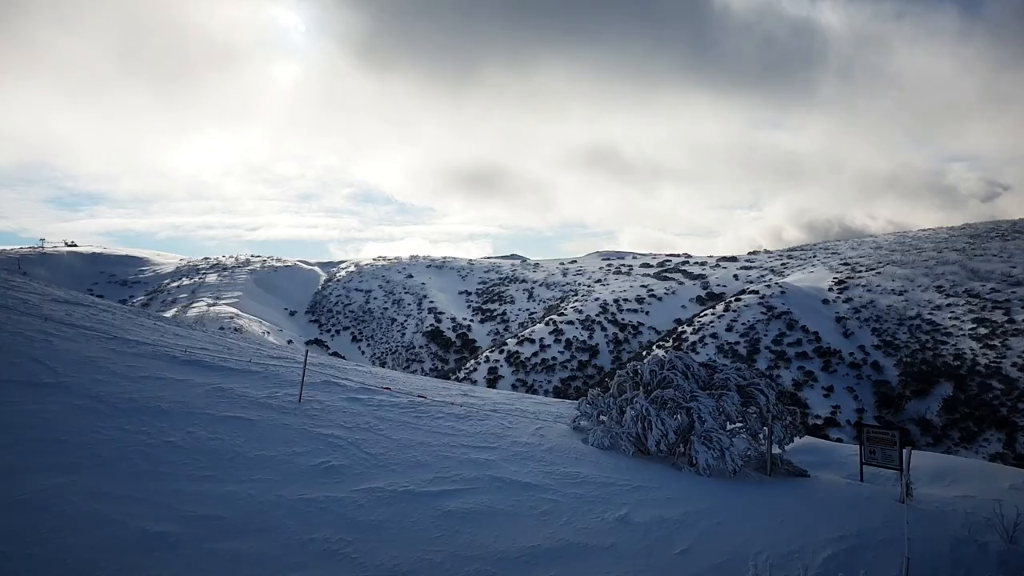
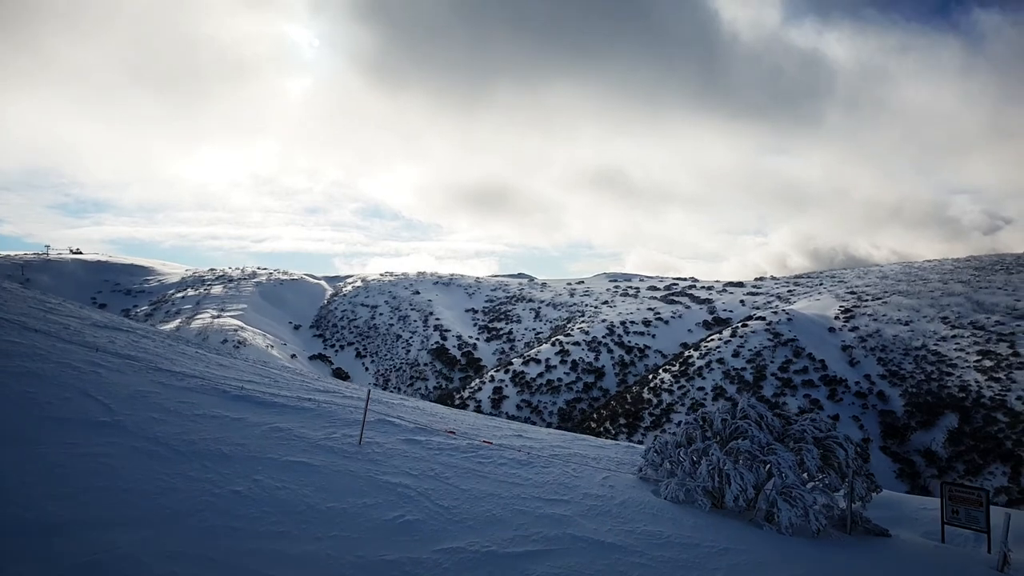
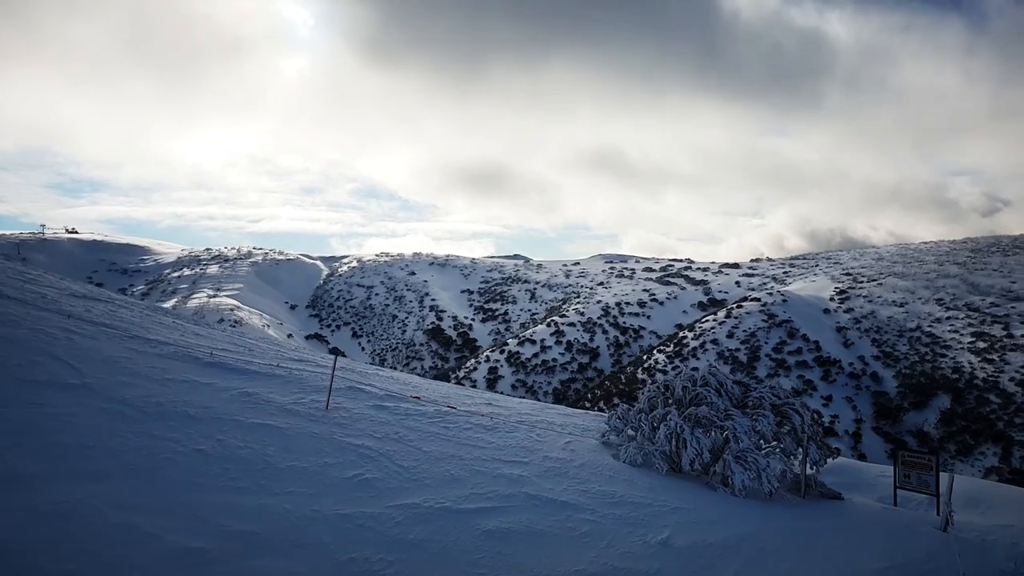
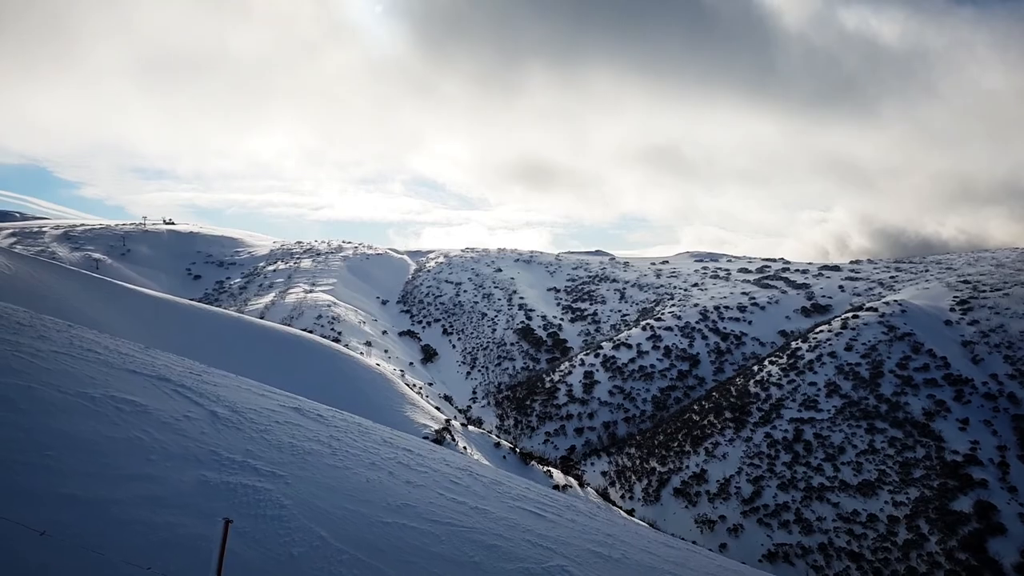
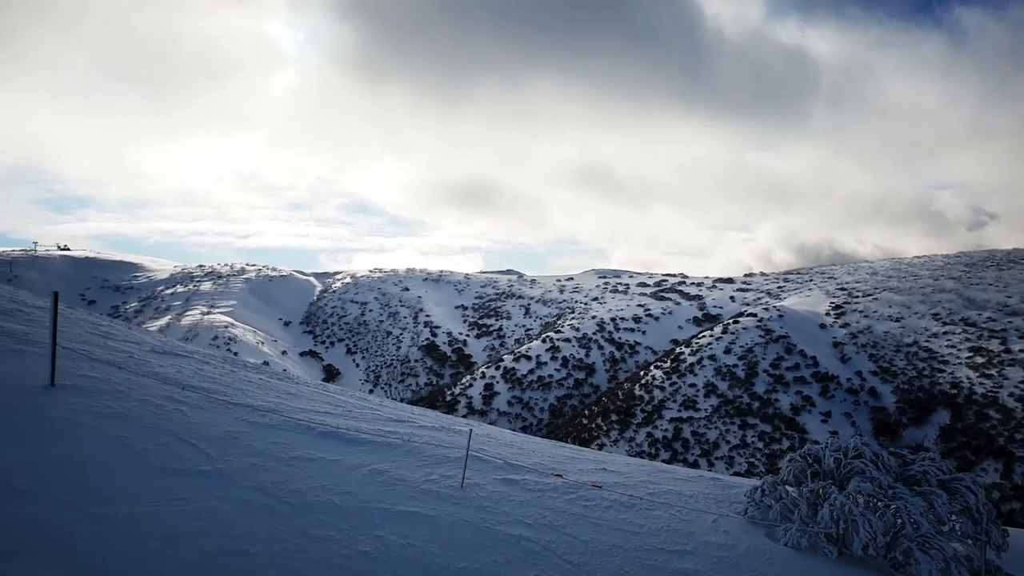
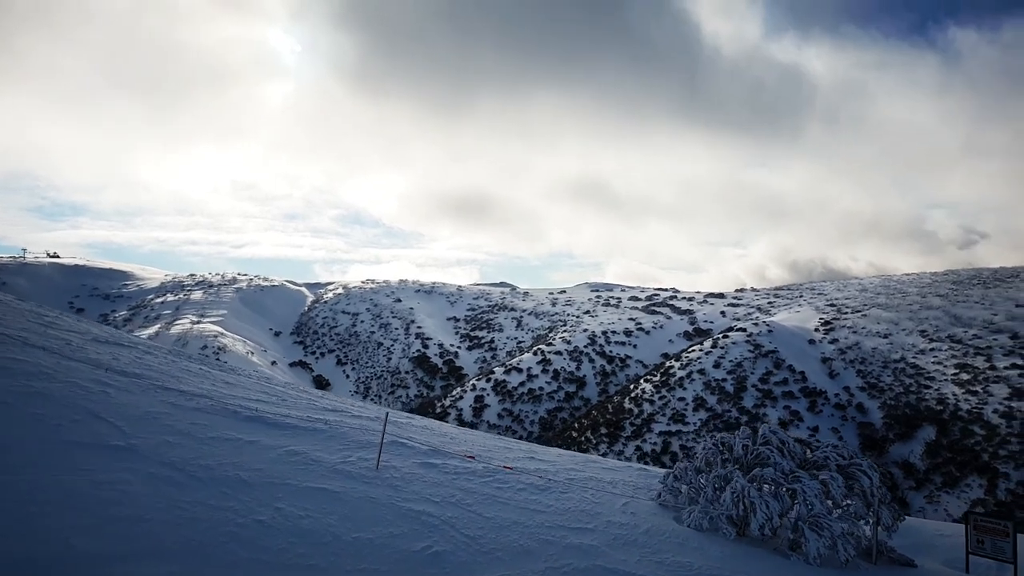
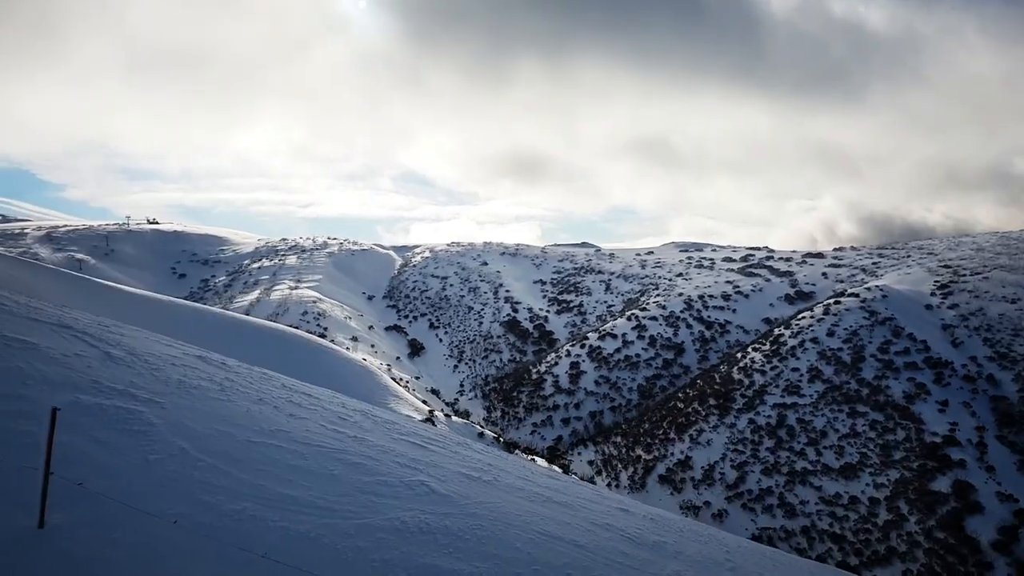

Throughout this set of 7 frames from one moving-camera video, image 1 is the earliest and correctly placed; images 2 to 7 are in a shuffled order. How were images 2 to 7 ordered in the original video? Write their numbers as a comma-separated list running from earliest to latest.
3, 2, 6, 5, 7, 4
